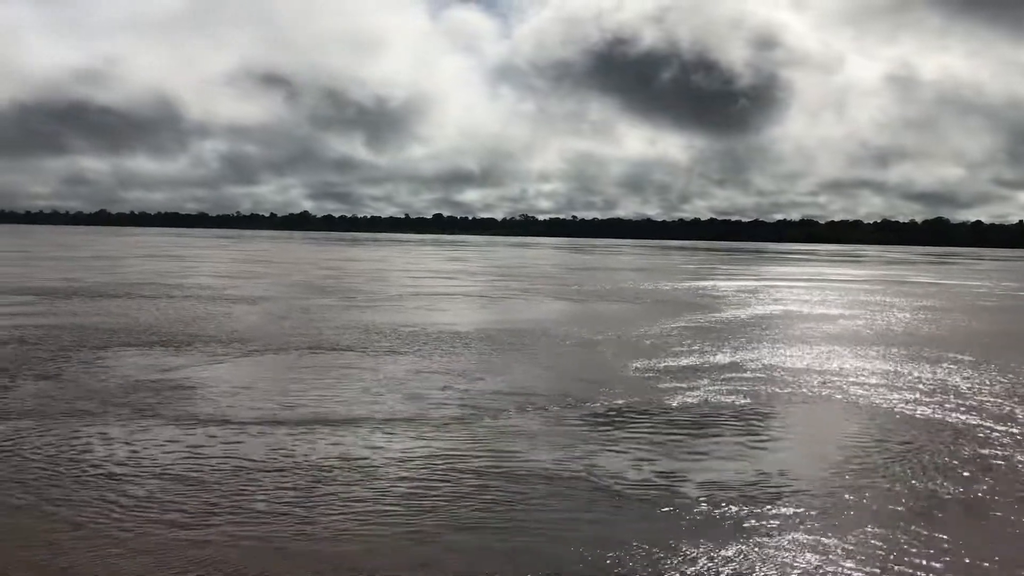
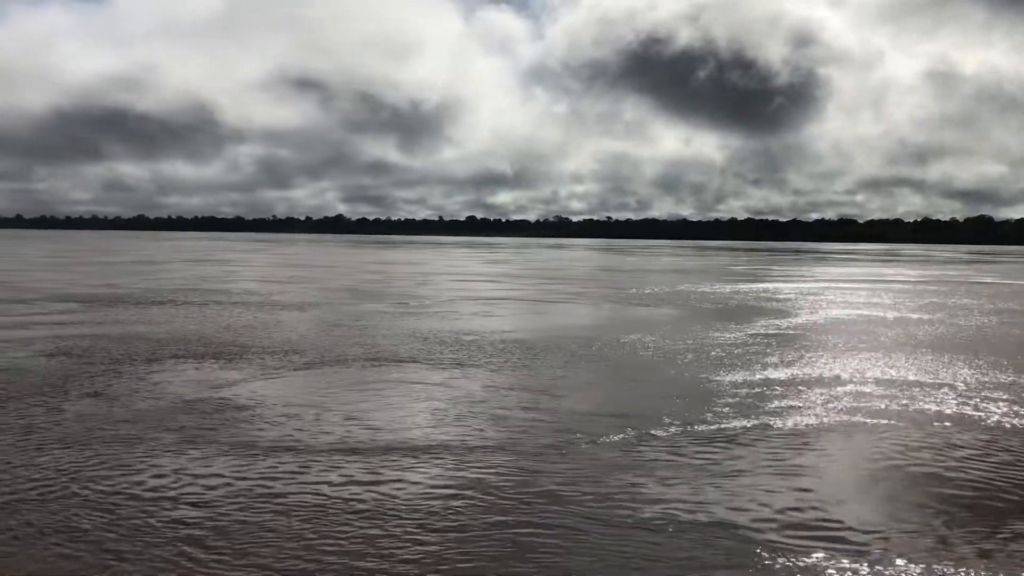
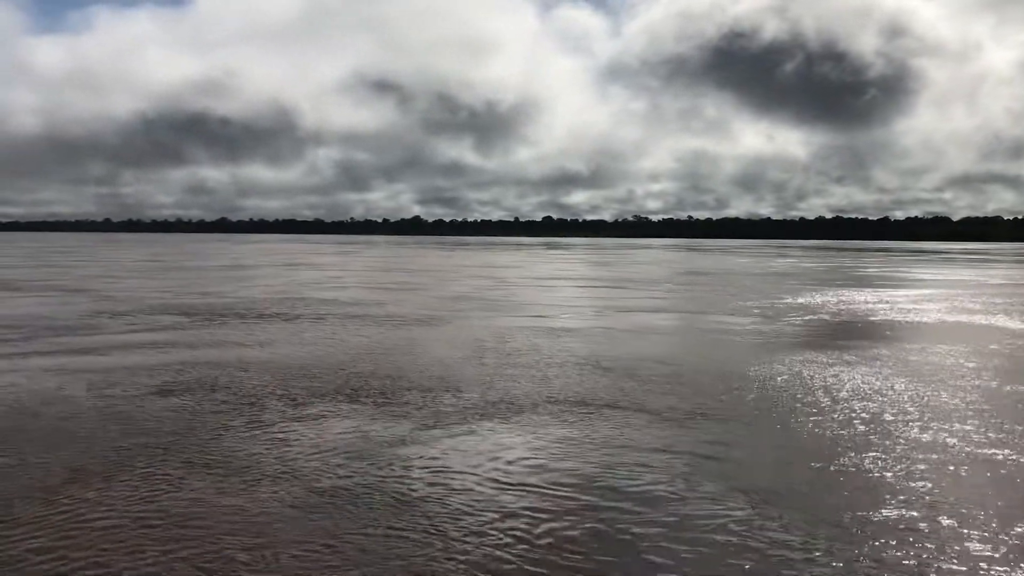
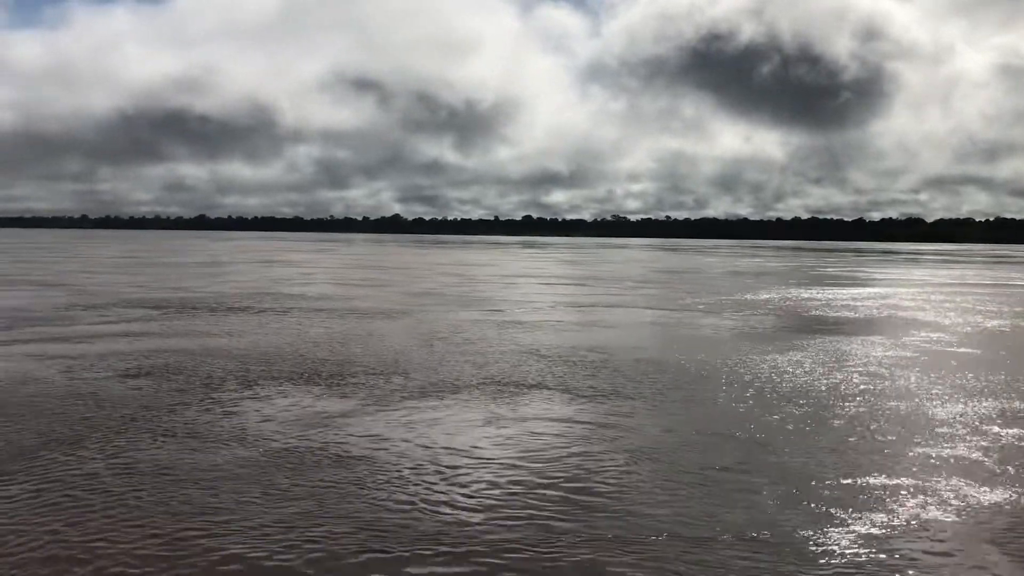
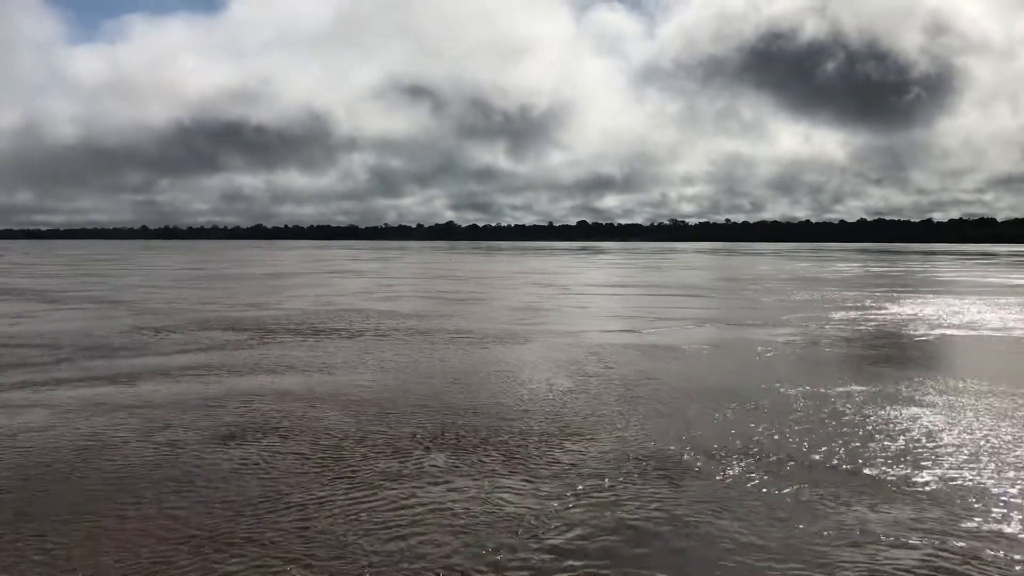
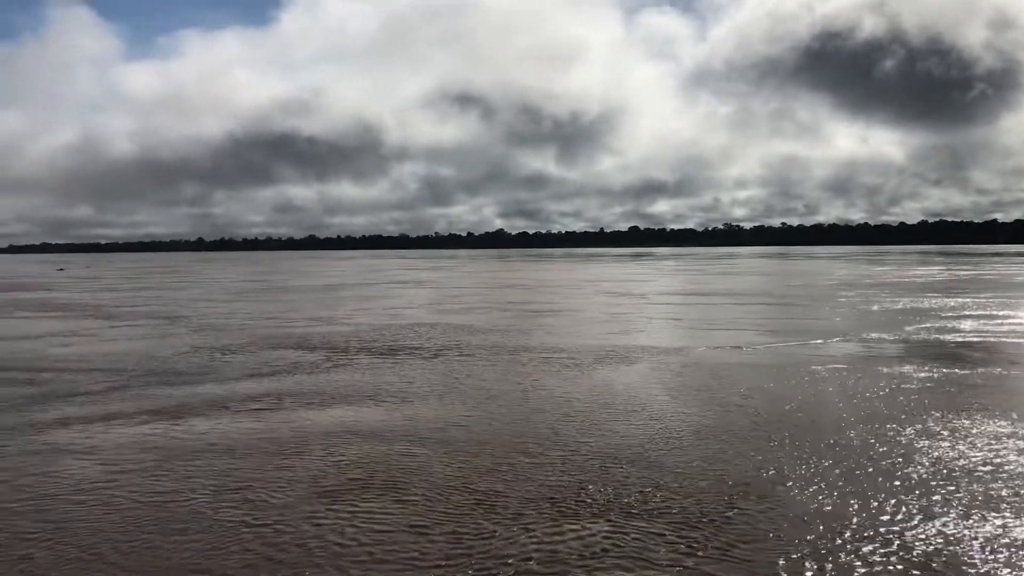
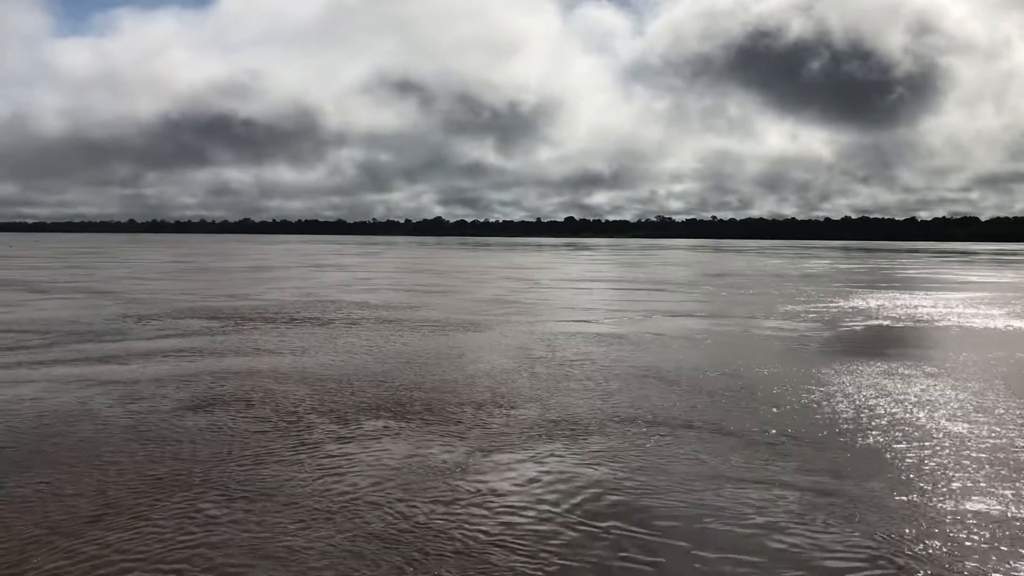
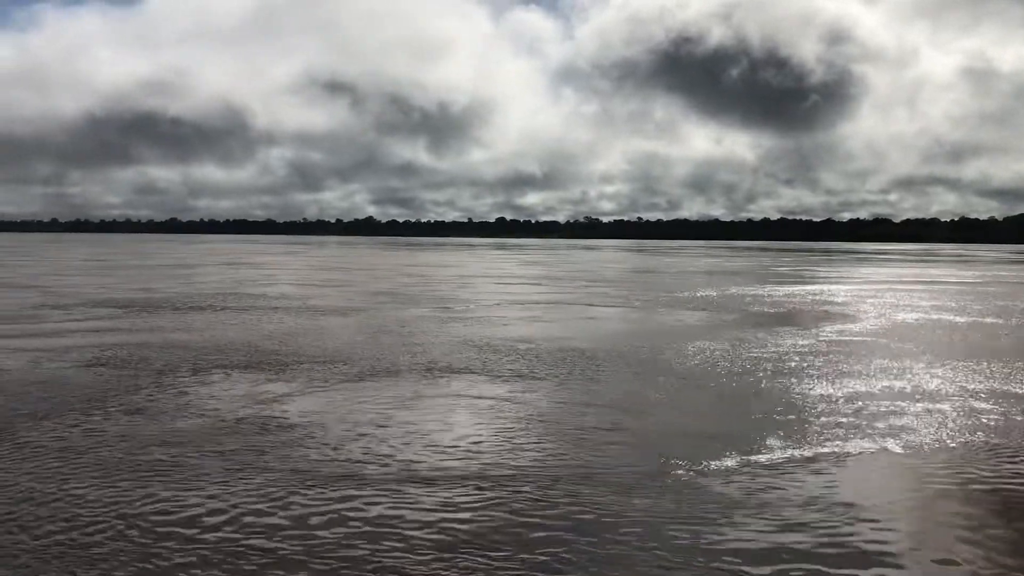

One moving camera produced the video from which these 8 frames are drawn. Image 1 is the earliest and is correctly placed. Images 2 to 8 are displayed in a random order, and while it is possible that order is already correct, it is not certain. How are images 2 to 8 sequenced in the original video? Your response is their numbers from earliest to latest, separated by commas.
2, 8, 4, 3, 7, 5, 6
